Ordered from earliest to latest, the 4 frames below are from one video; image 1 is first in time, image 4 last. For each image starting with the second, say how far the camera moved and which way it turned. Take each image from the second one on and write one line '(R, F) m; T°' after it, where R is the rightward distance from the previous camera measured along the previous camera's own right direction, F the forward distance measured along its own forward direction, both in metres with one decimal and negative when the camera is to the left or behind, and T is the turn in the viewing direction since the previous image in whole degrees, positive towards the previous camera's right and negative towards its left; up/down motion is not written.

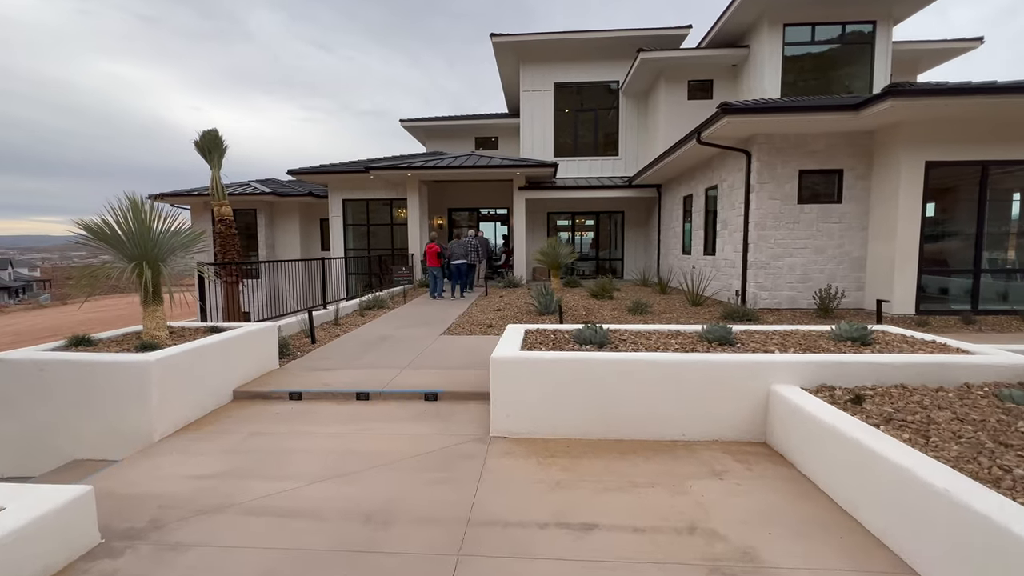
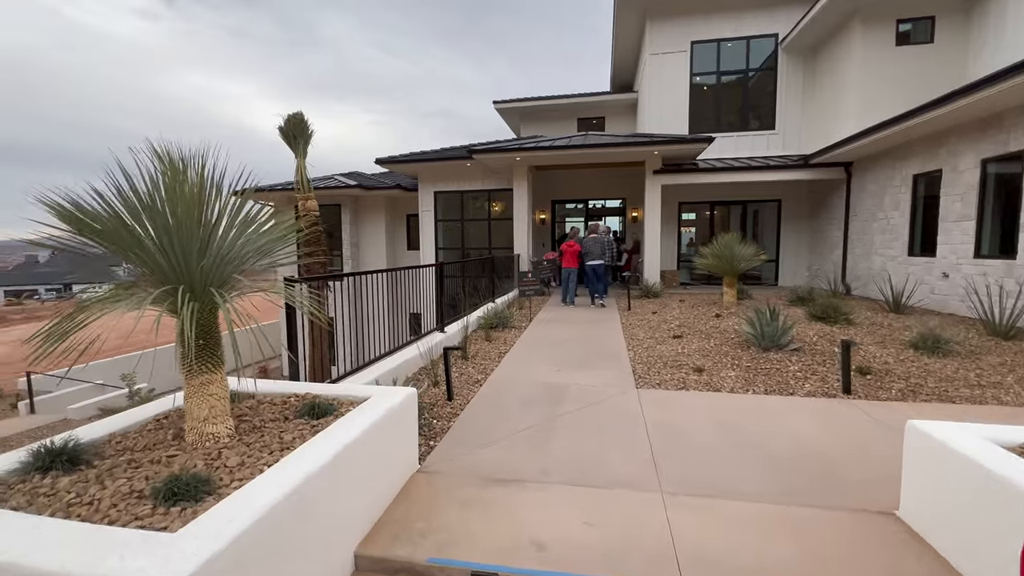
(-1.8, +2.5) m; -8°
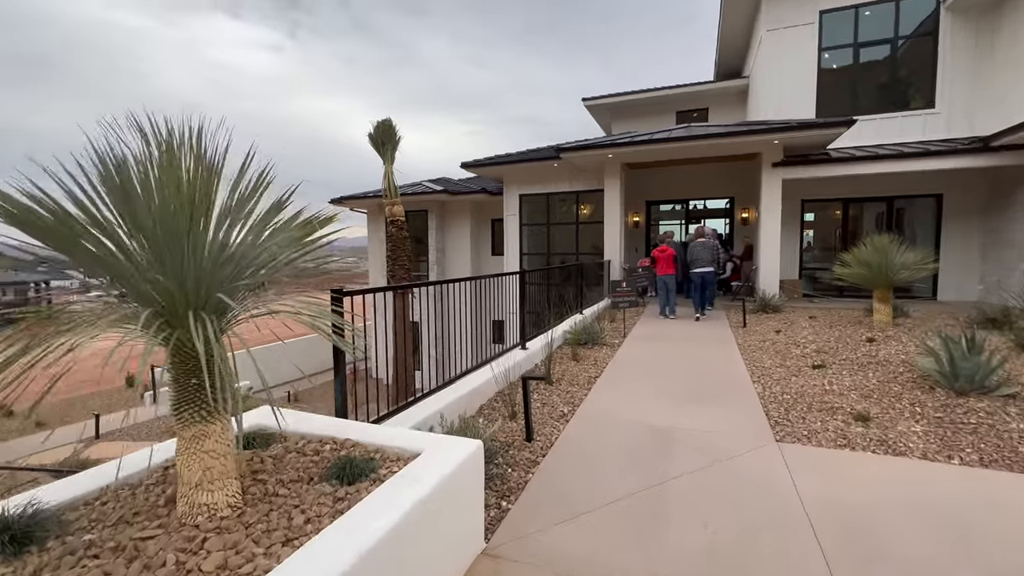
(-0.1, +0.8) m; -11°
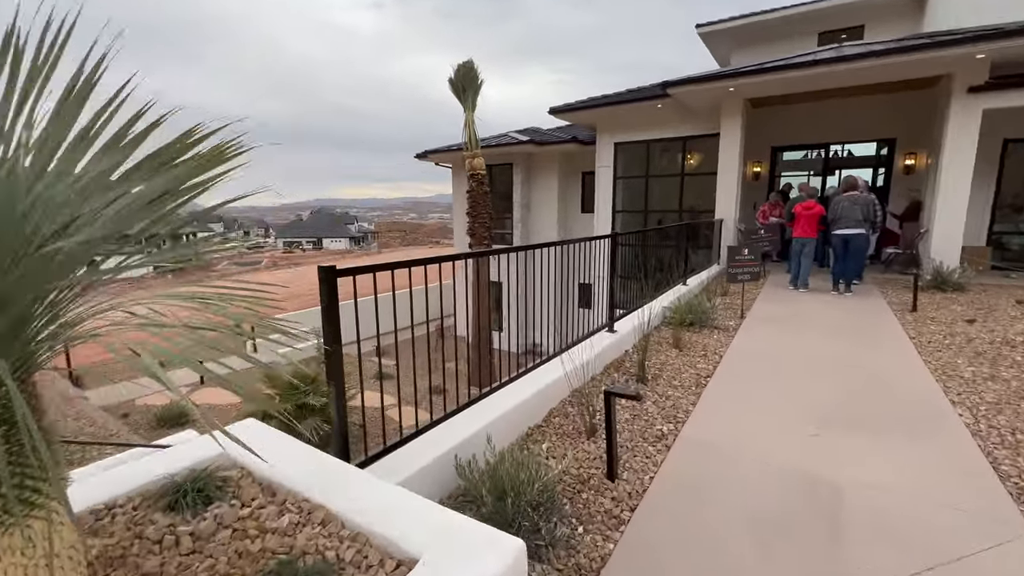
(0.0, +1.0) m; -11°
